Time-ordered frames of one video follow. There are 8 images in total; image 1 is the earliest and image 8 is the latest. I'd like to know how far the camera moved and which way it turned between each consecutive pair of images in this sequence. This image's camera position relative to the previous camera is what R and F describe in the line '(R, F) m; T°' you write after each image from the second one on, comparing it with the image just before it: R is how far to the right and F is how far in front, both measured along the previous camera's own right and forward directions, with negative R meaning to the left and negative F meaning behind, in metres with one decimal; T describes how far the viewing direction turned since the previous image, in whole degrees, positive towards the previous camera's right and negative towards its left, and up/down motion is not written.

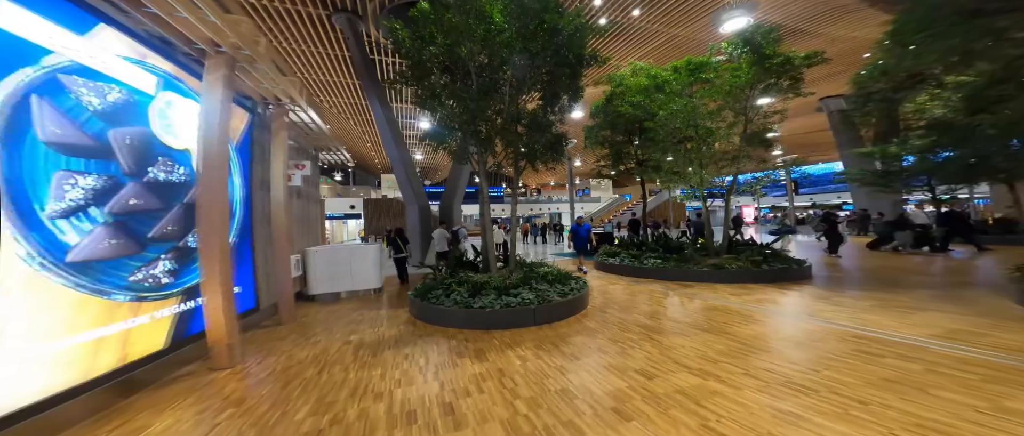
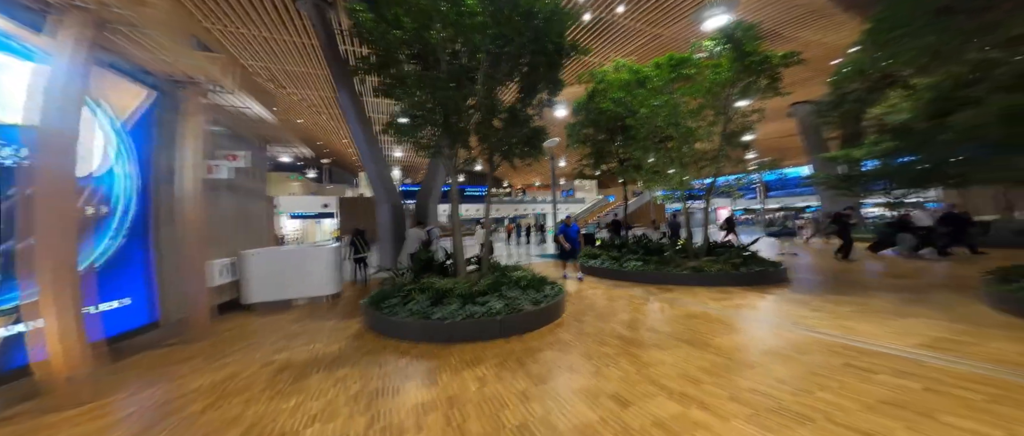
(+0.2, +0.3) m; +3°
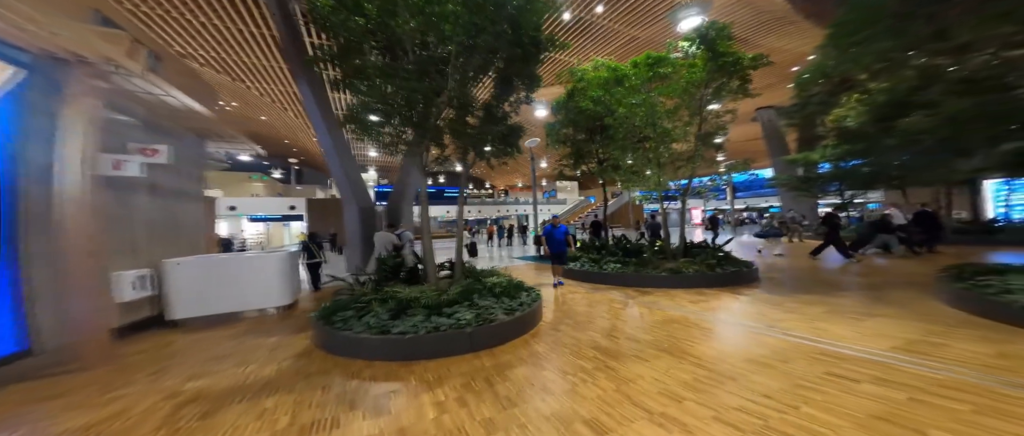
(+0.1, +0.2) m; +3°
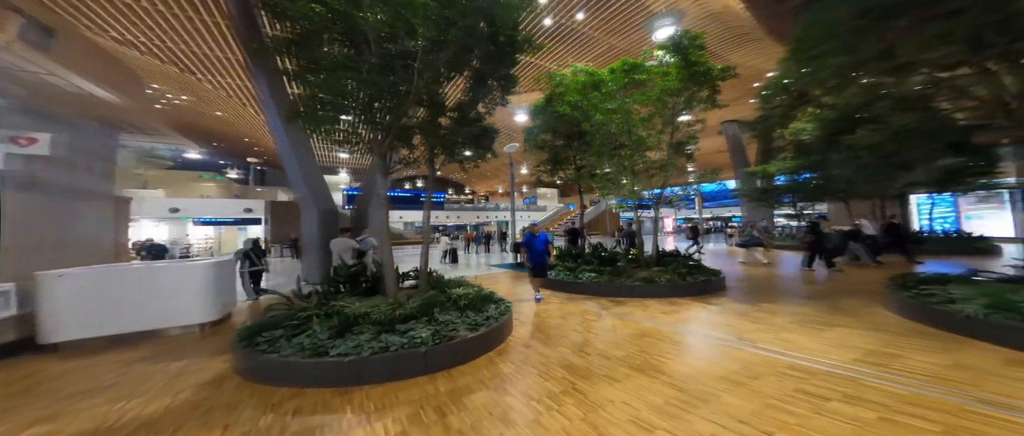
(+0.1, +0.2) m; +4°
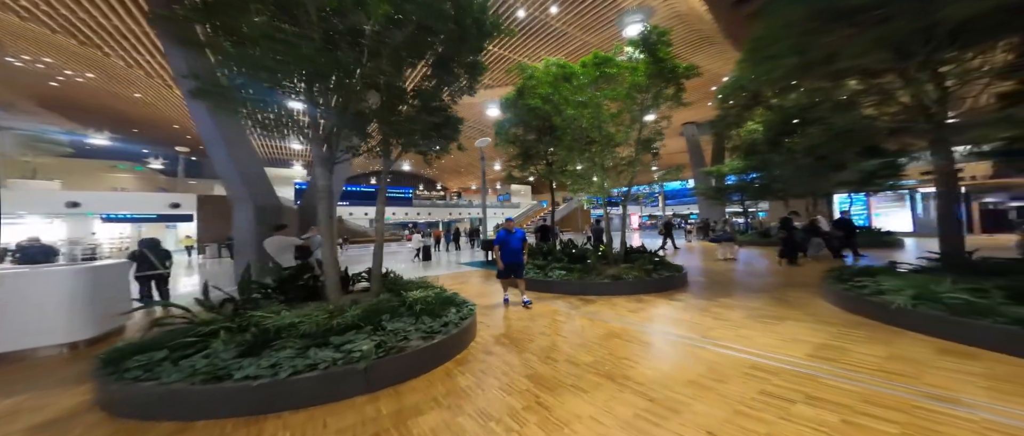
(+0.1, +0.2) m; +5°
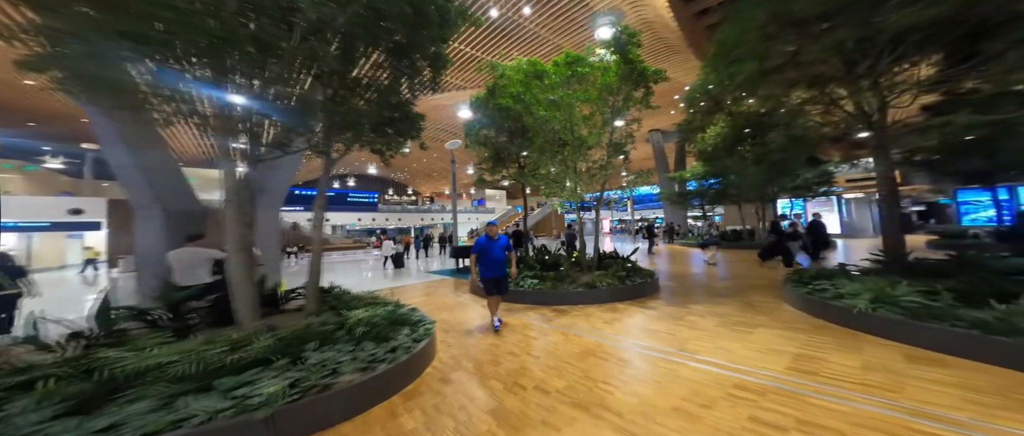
(+0.1, +0.4) m; +5°
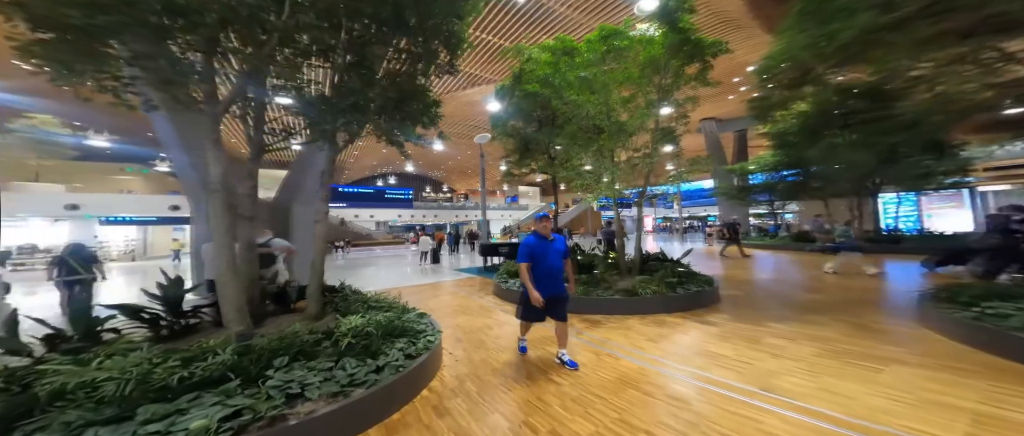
(+0.2, +0.6) m; -7°
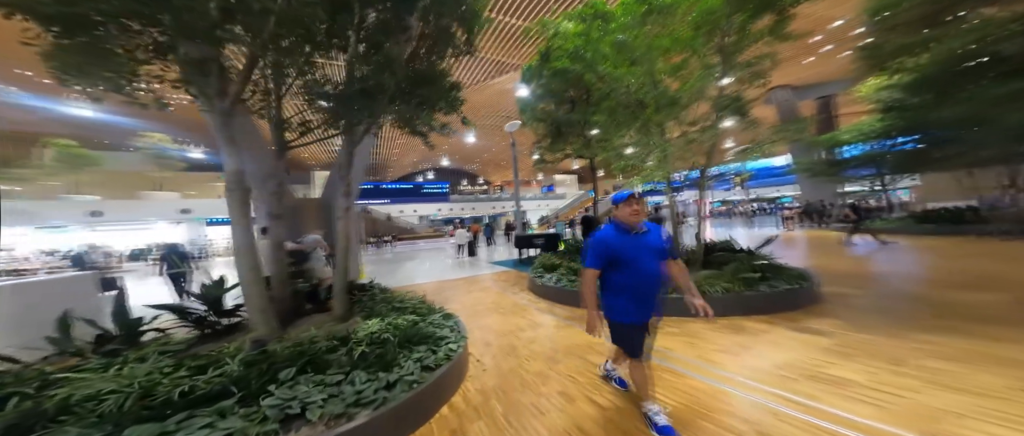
(+0.1, +0.4) m; -7°
